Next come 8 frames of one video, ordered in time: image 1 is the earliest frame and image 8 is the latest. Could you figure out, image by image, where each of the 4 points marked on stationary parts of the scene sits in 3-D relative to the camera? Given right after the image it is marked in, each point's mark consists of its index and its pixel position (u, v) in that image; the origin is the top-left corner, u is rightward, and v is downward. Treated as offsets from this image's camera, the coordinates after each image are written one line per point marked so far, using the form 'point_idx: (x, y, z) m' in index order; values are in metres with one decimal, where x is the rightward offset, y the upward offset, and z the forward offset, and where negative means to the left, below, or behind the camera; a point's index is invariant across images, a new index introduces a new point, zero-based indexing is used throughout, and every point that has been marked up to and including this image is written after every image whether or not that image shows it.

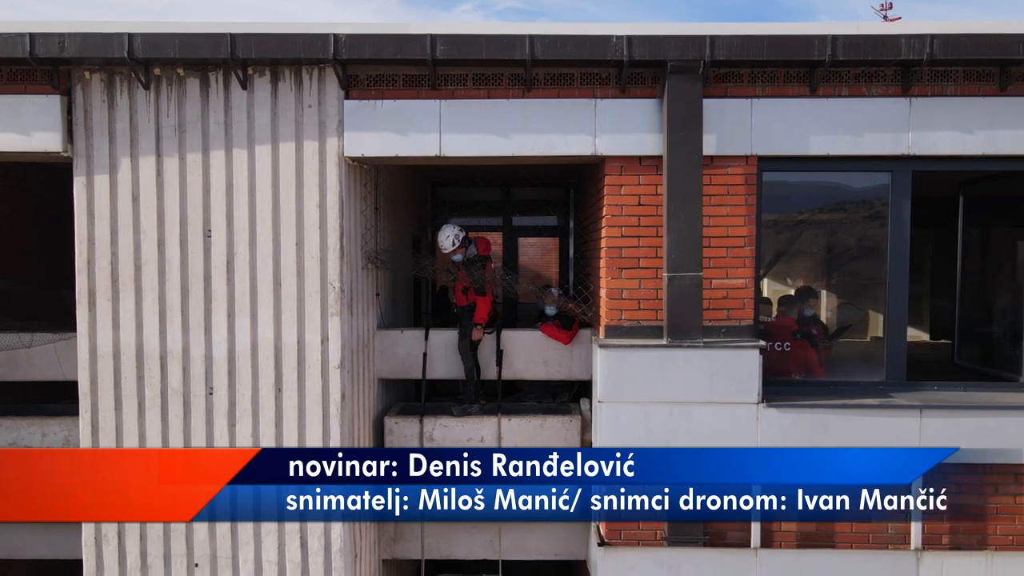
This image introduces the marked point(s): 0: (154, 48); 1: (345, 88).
0: (-1.9, +1.3, +3.9) m
1: (-0.9, +1.1, +4.0) m
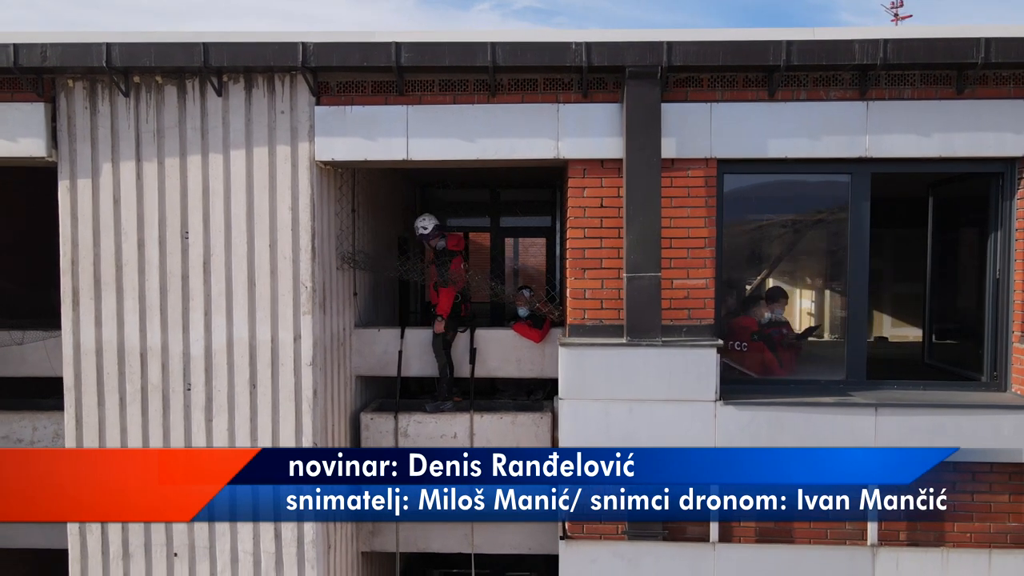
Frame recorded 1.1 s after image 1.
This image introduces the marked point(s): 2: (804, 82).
0: (-2.1, +1.3, +4.0) m
1: (-1.1, +1.1, +4.1) m
2: (+1.6, +1.1, +4.1) m
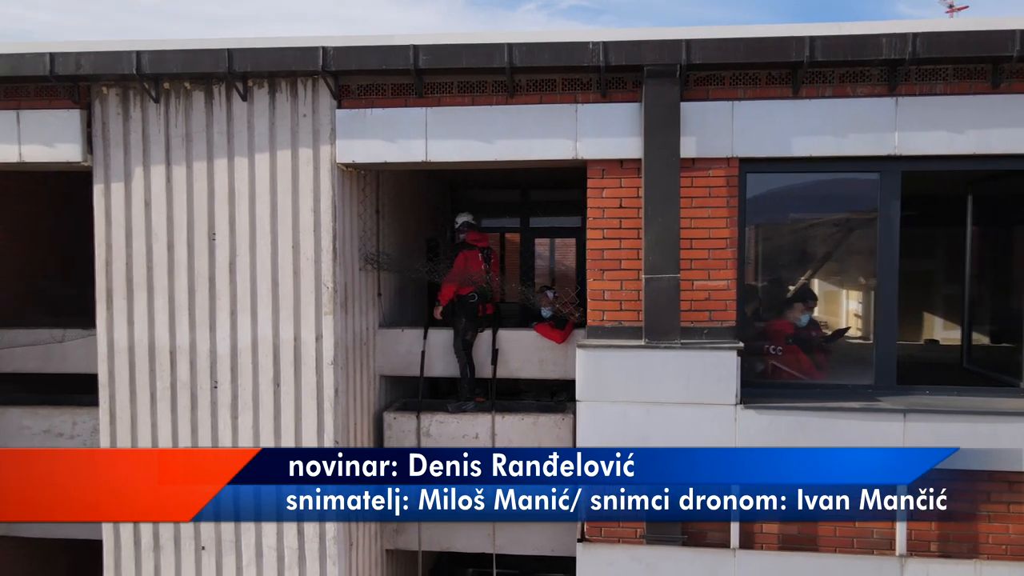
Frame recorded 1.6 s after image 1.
0: (-2.0, +1.3, +4.1) m
1: (-1.0, +1.1, +4.2) m
2: (+1.7, +1.1, +4.0) m
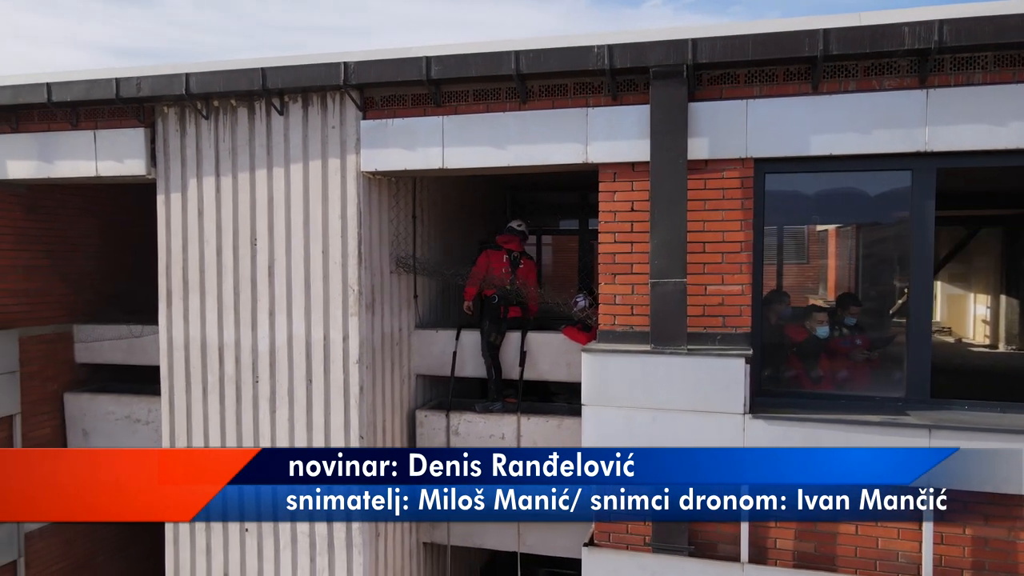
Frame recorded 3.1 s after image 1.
0: (-1.9, +1.2, +4.5) m
1: (-0.9, +1.1, +4.4) m
2: (+1.7, +1.1, +3.8) m
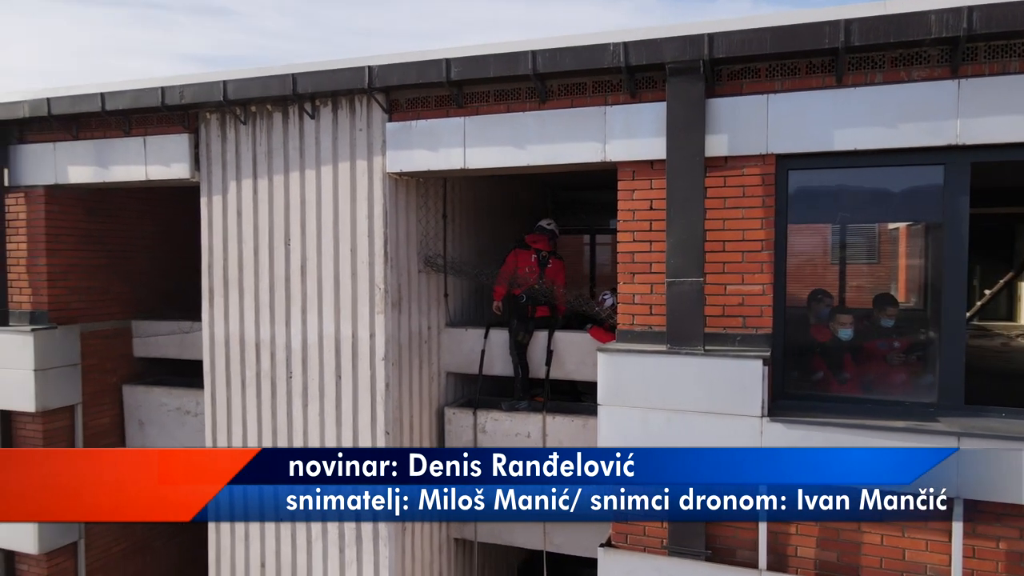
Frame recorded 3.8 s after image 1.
0: (-1.7, +1.3, +4.7) m
1: (-0.8, +1.1, +4.5) m
2: (+1.8, +1.1, +3.6) m
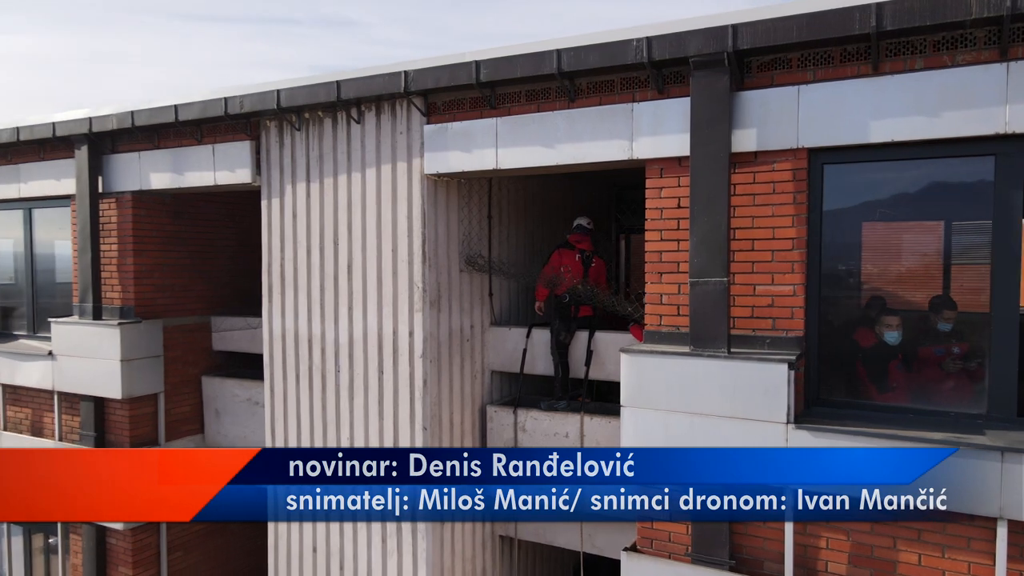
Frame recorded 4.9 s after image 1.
0: (-1.5, +1.3, +5.0) m
1: (-0.5, +1.1, +4.6) m
2: (+1.9, +1.1, +3.4) m
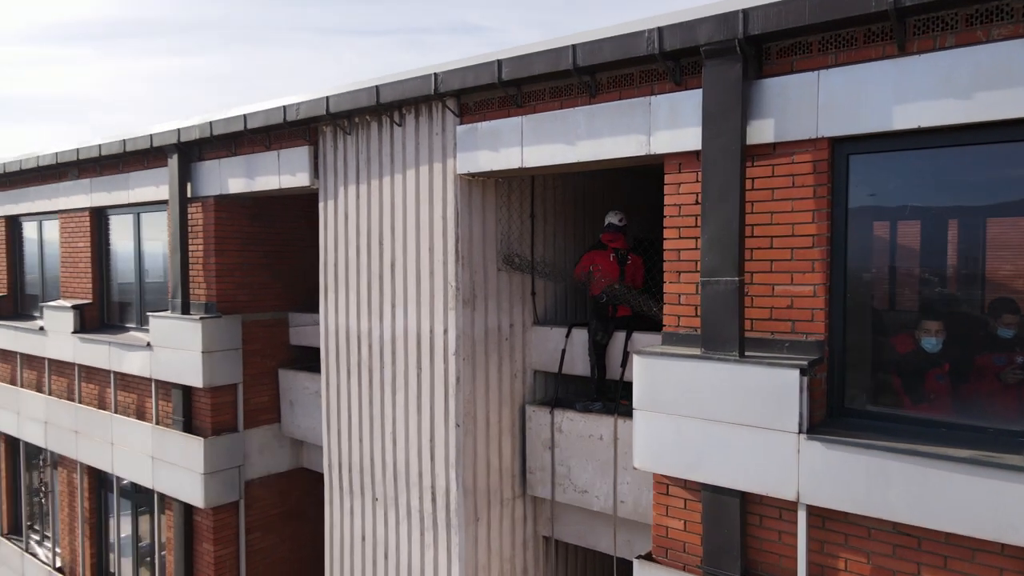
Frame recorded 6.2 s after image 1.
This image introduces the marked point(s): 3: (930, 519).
0: (-1.2, +1.3, +5.2) m
1: (-0.3, +1.1, +4.7) m
2: (+1.8, +1.1, +3.0) m
3: (+1.7, -0.9, +2.9) m
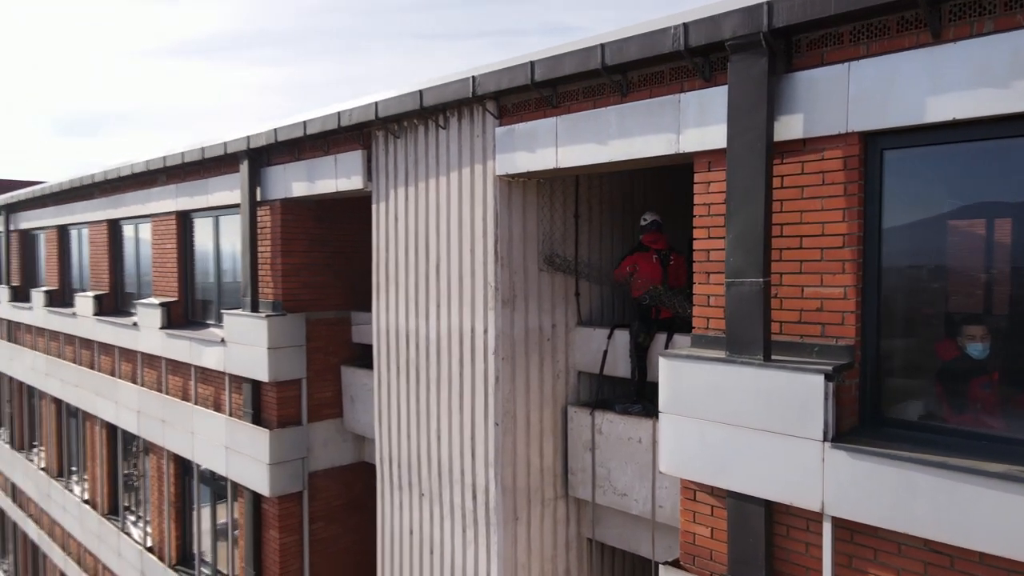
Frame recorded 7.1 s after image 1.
0: (-0.9, +1.3, +5.3) m
1: (-0.1, +1.1, +4.7) m
2: (+1.8, +1.1, +2.8) m
3: (+1.7, -0.9, +2.8) m
